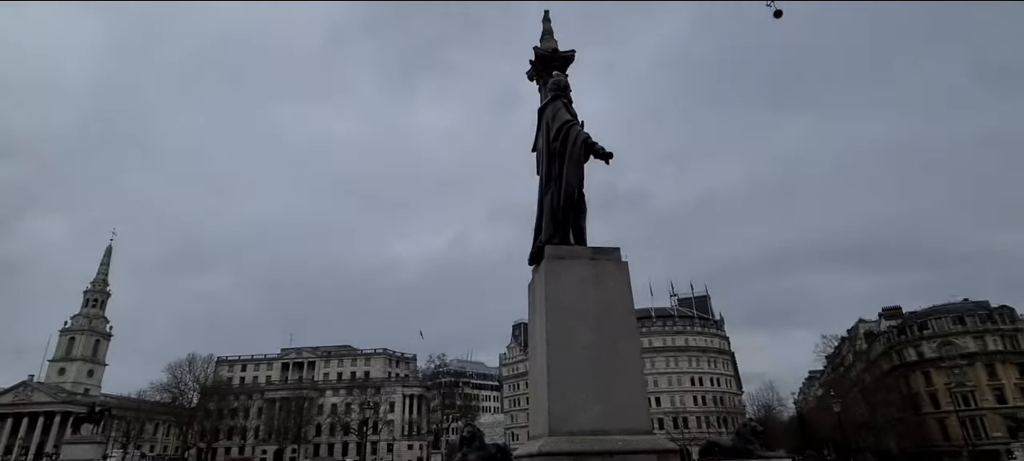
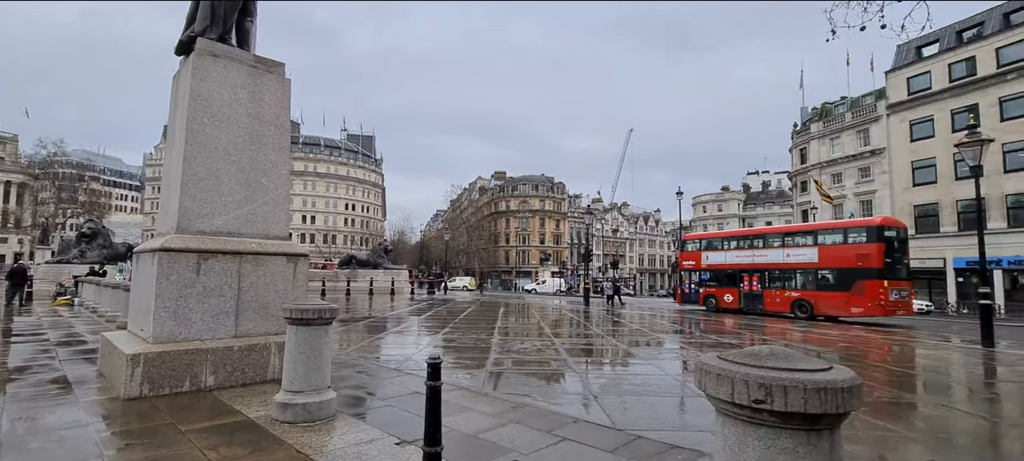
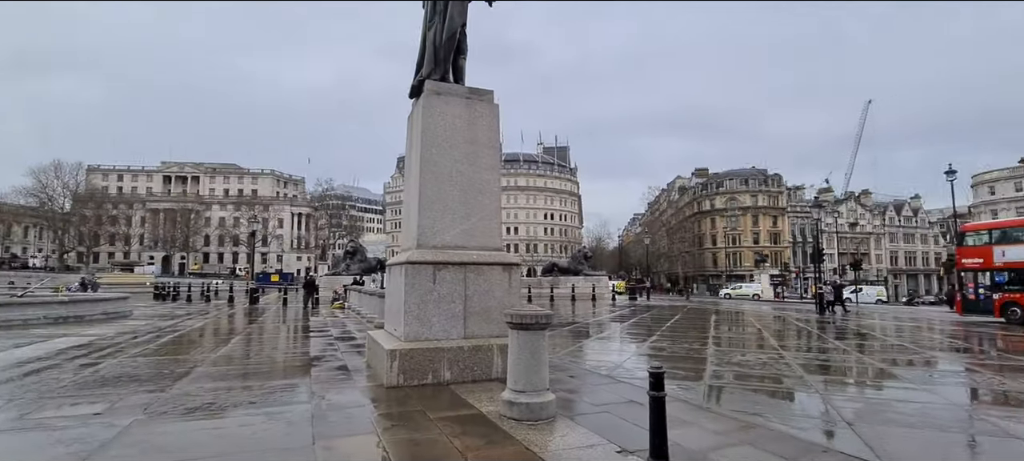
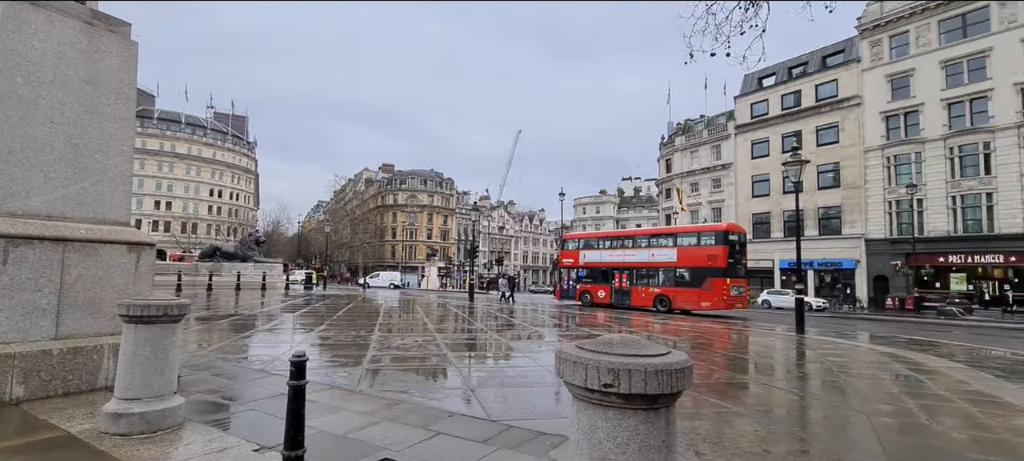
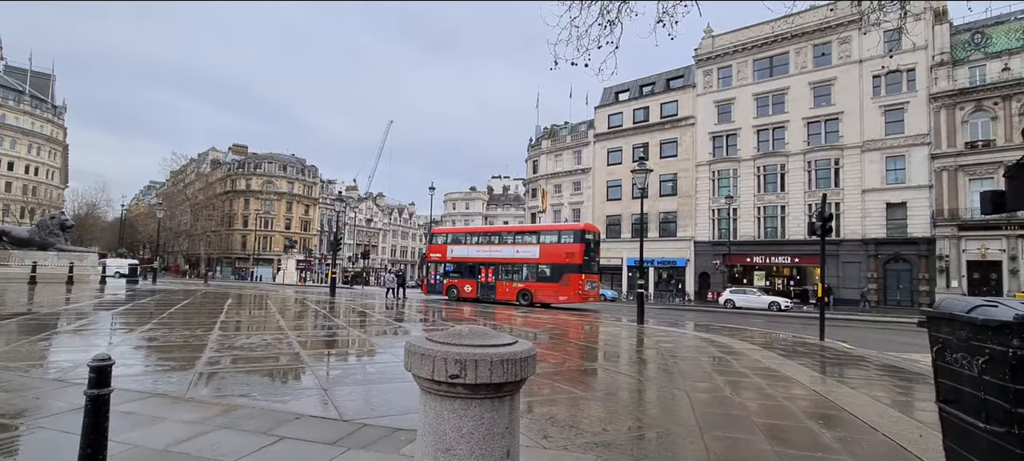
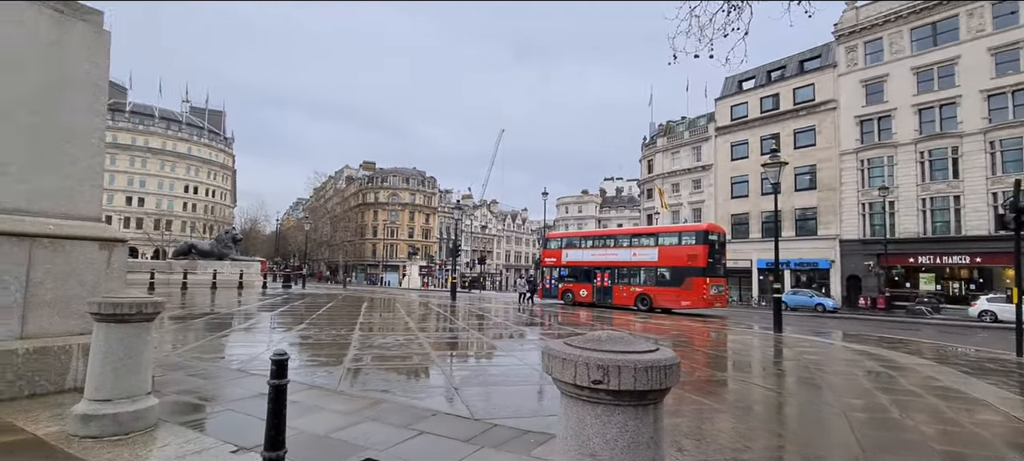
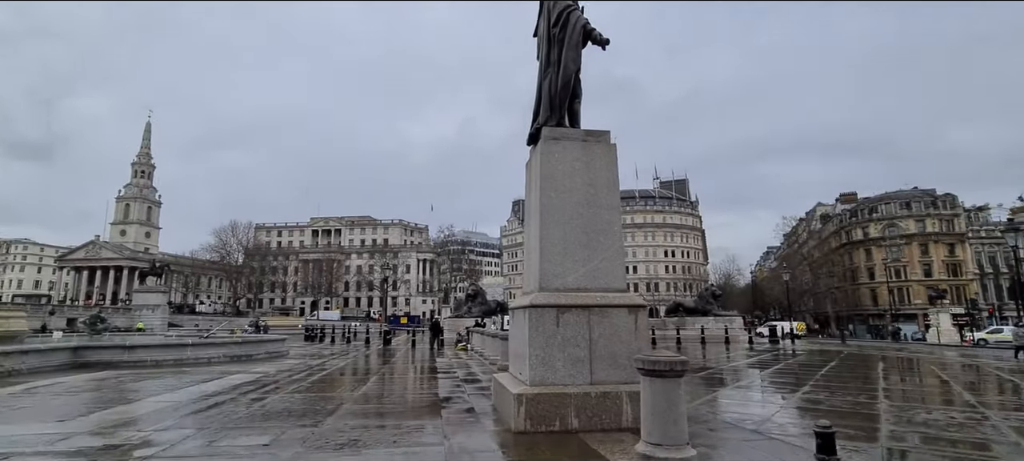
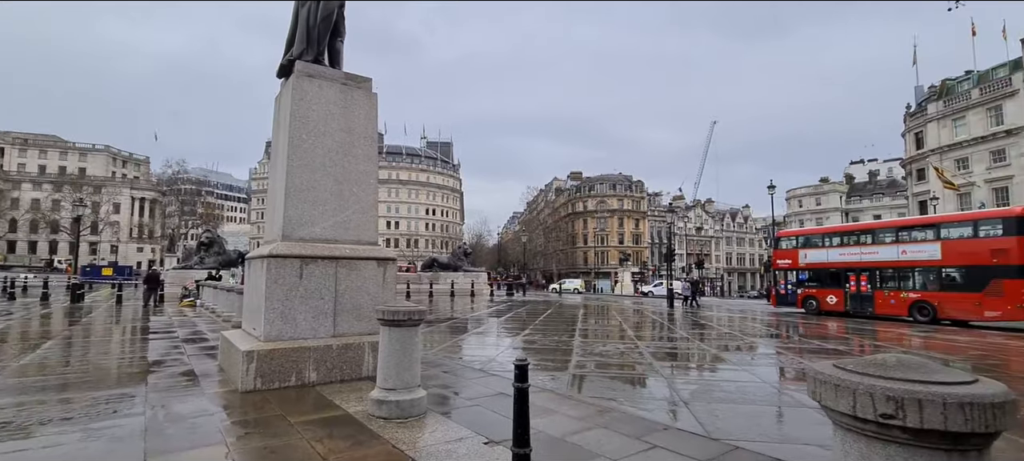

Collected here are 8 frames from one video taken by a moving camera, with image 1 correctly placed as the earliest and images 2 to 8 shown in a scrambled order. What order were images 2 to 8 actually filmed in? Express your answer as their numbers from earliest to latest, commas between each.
7, 3, 8, 2, 4, 5, 6
